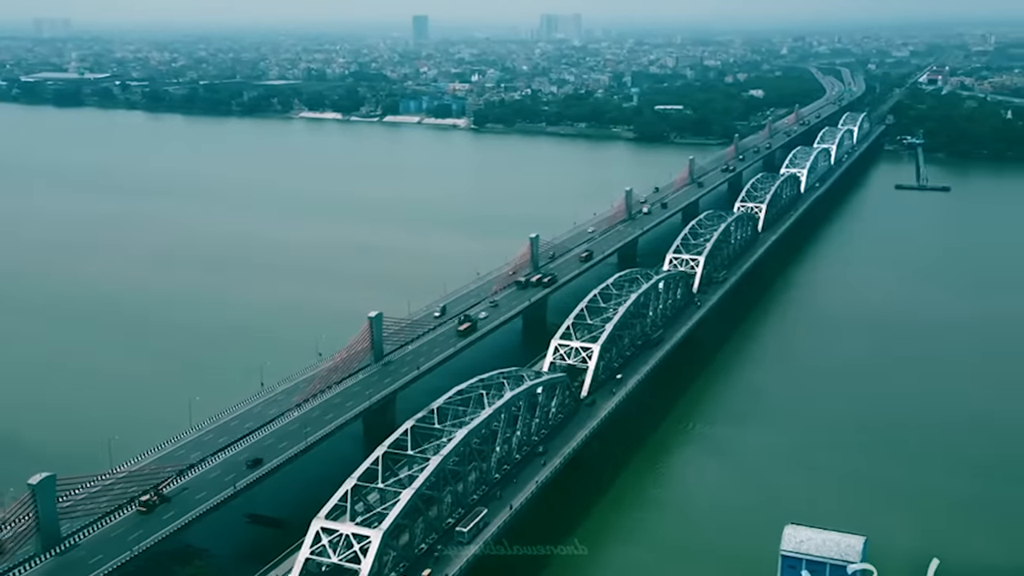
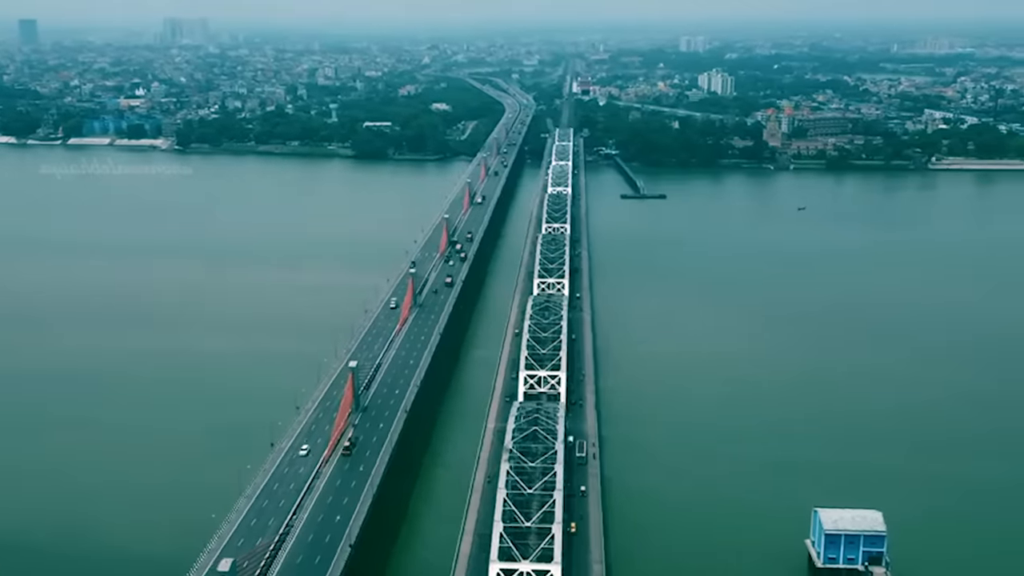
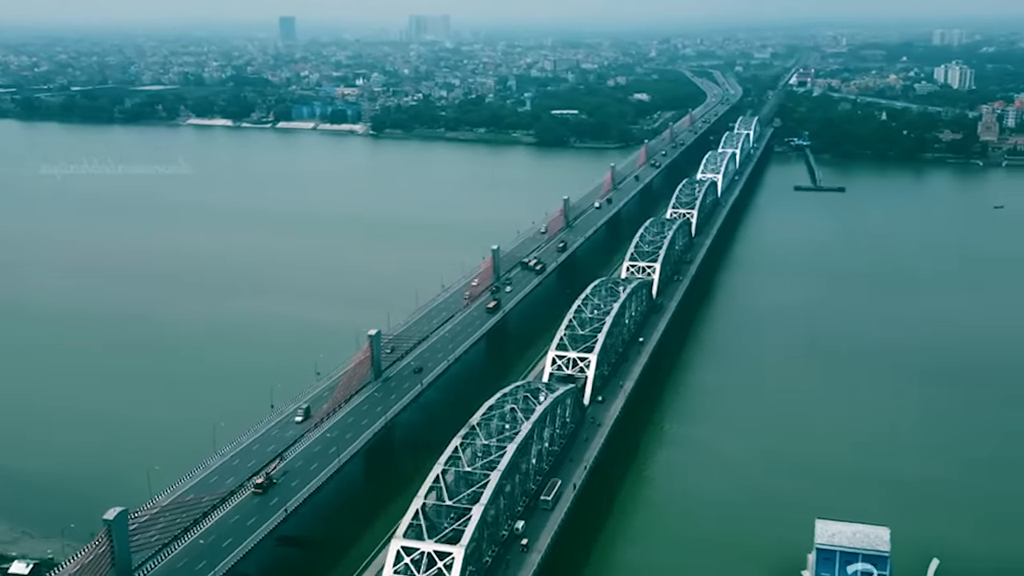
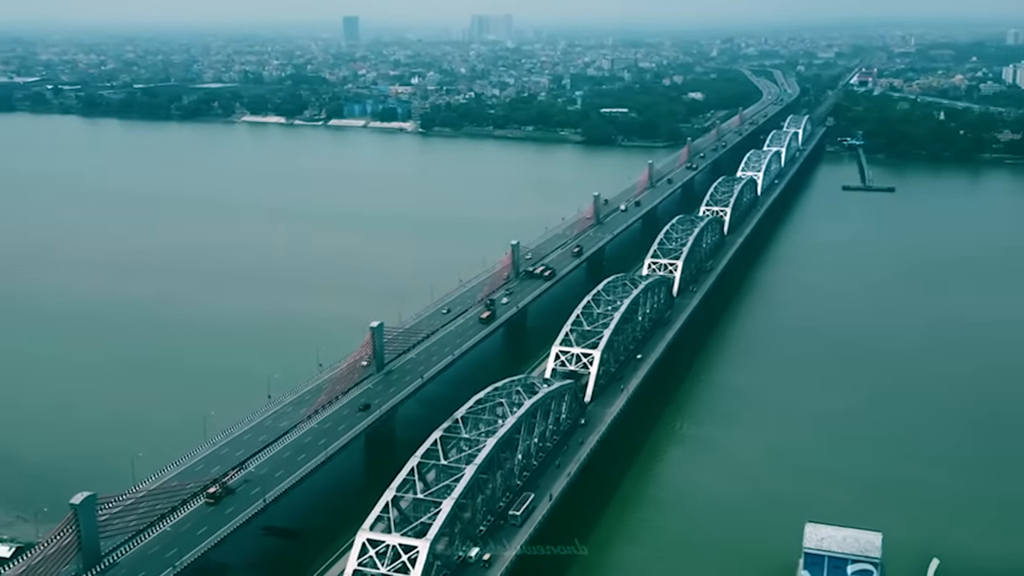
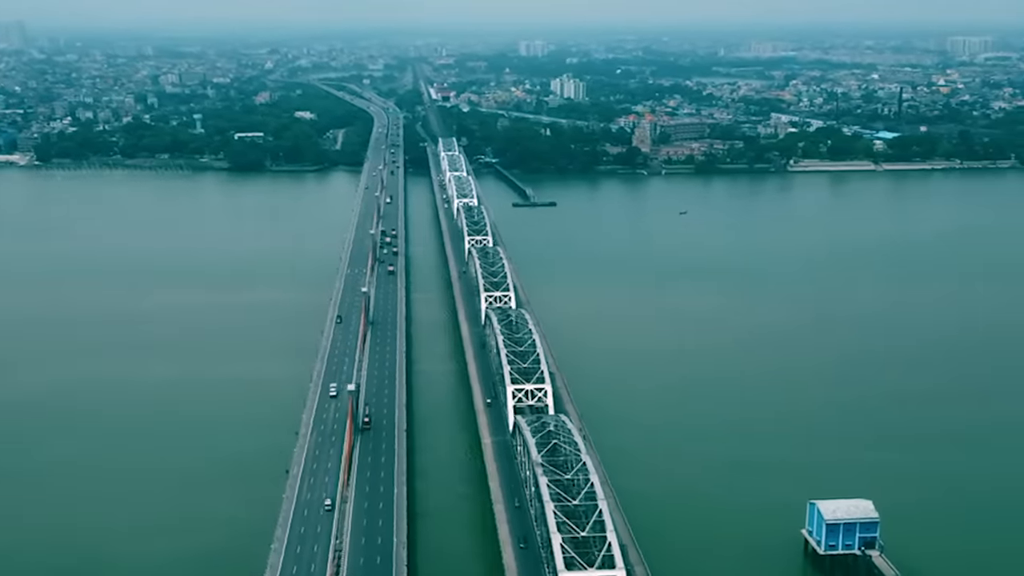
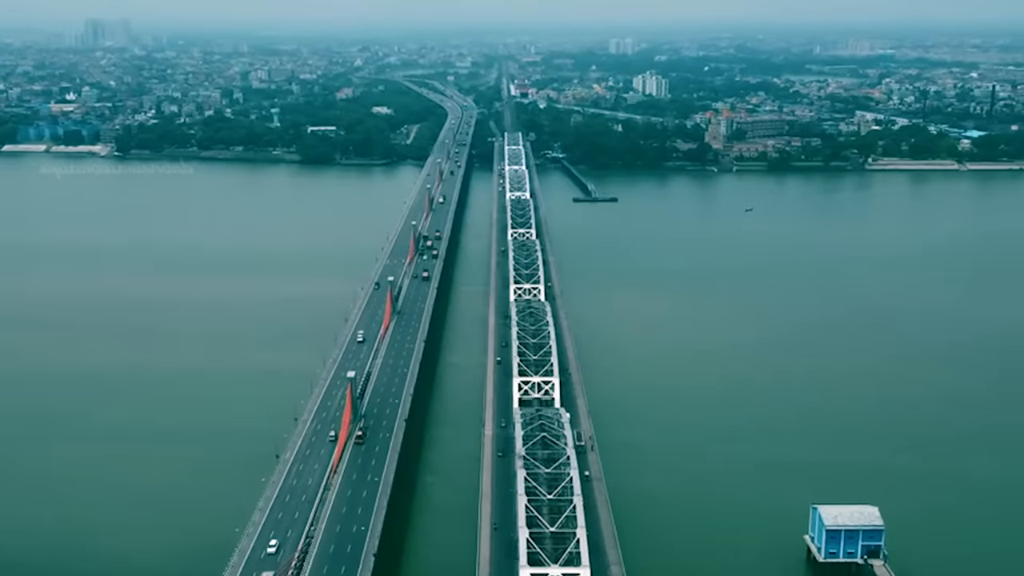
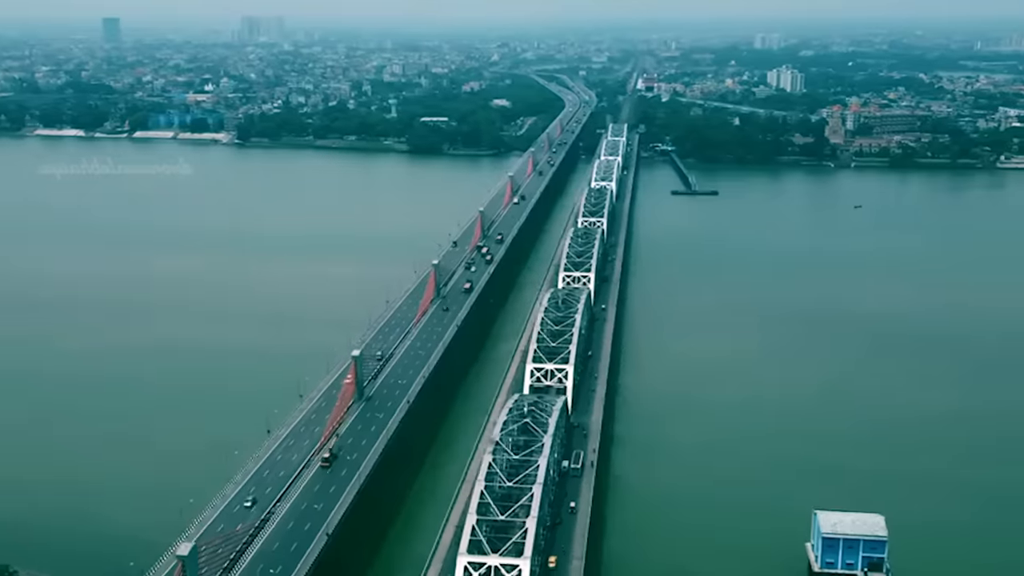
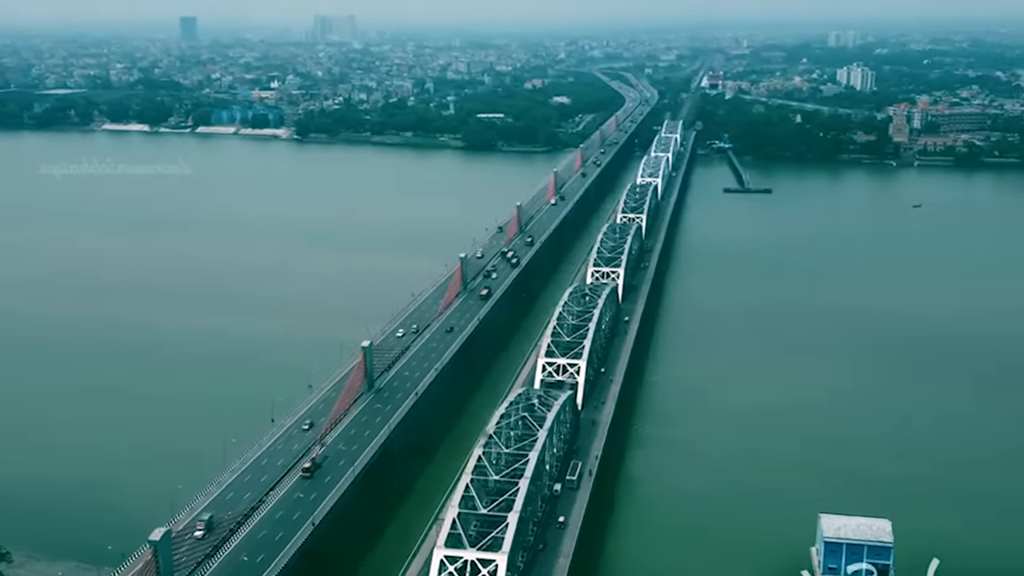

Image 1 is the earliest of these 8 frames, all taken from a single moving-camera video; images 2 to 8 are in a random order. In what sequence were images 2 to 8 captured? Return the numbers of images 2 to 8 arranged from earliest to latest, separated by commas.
4, 3, 8, 7, 2, 6, 5
